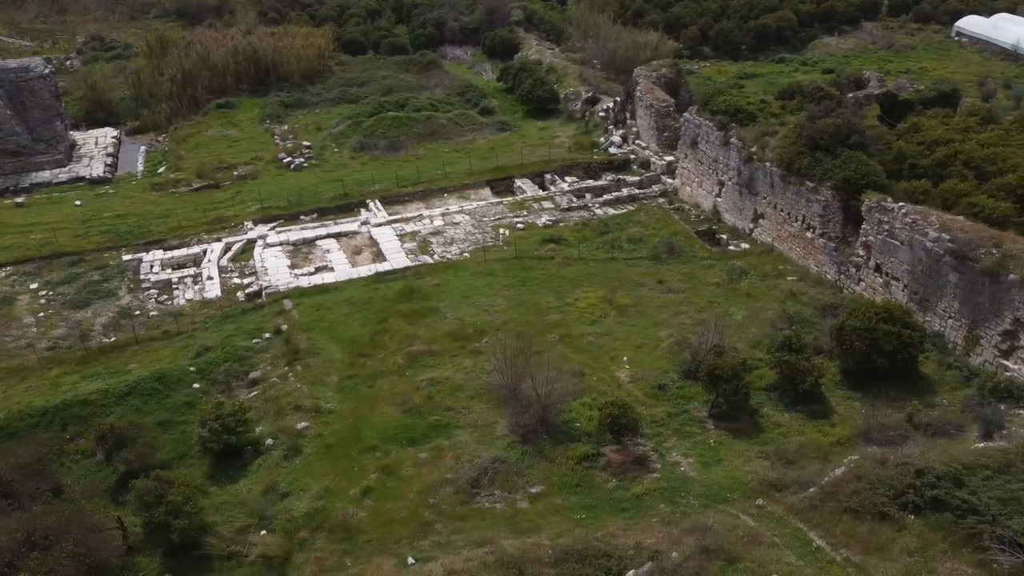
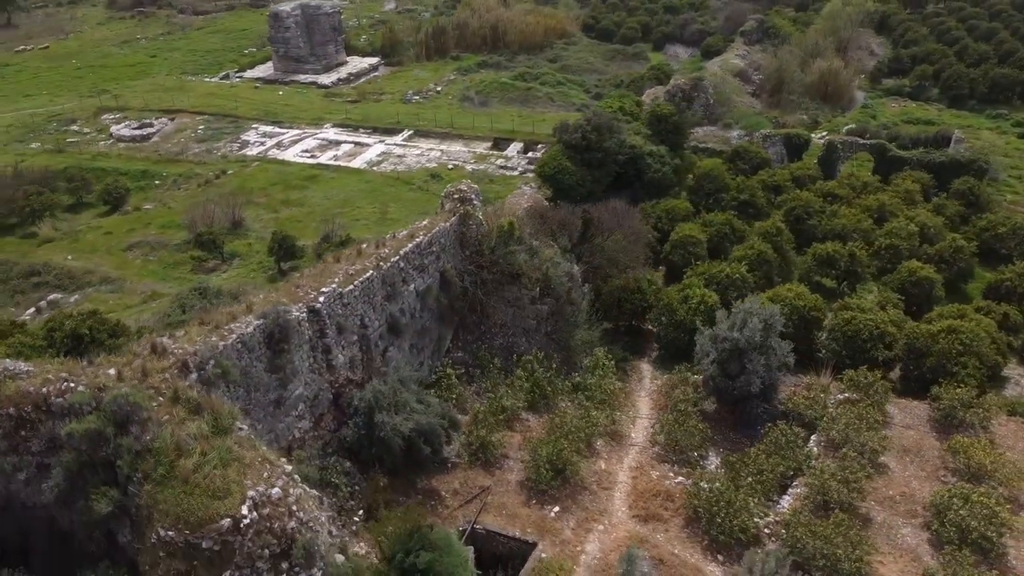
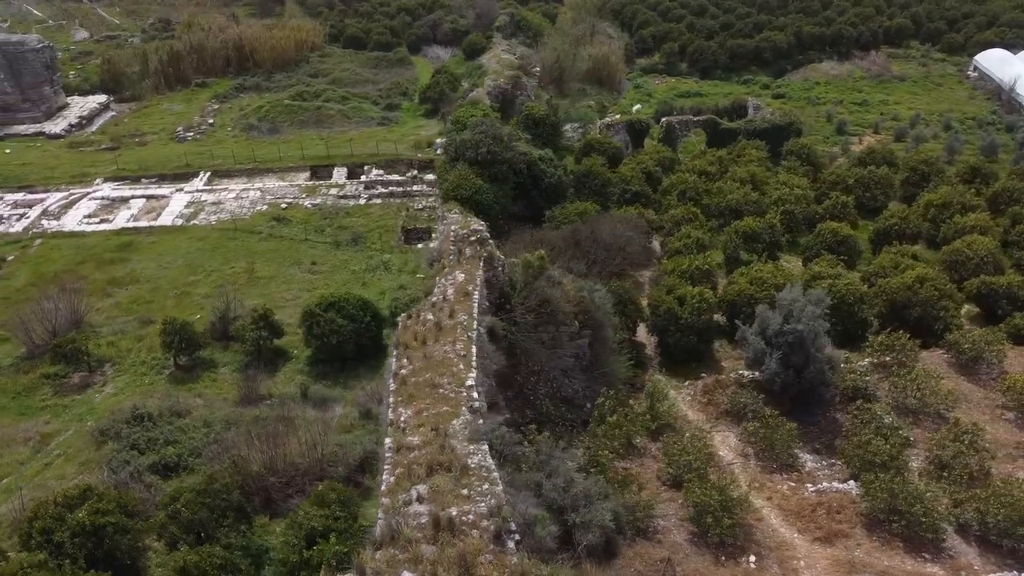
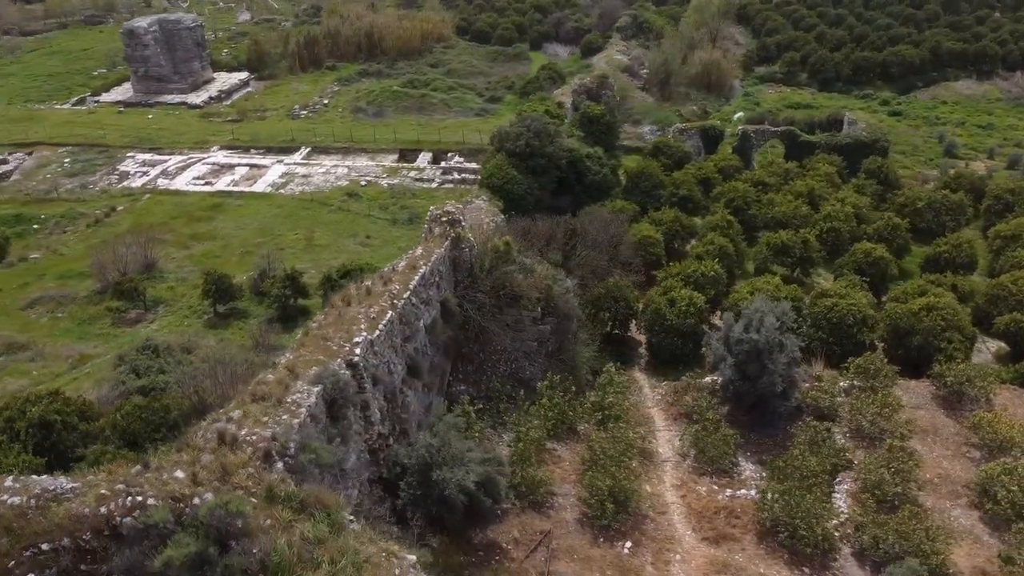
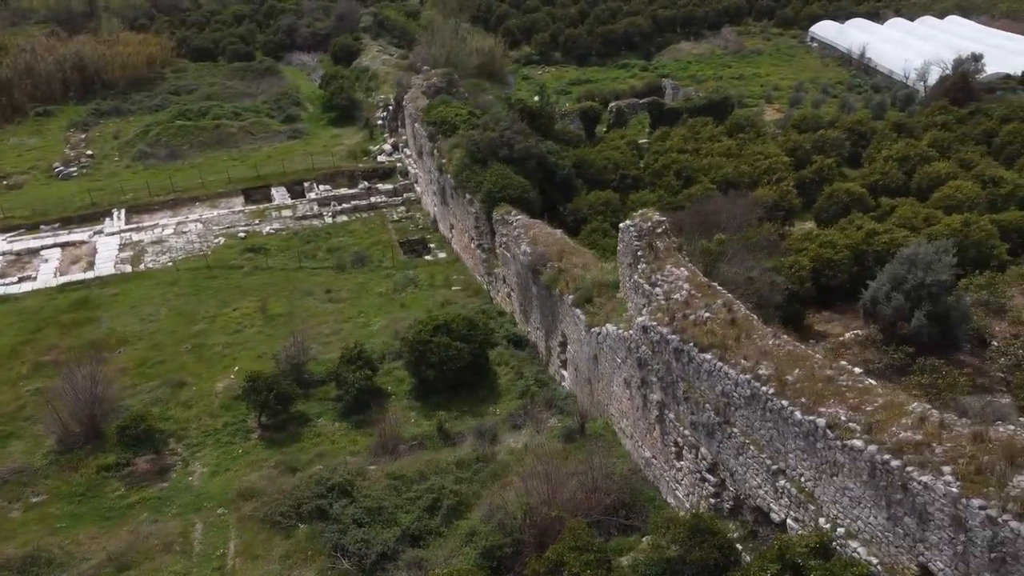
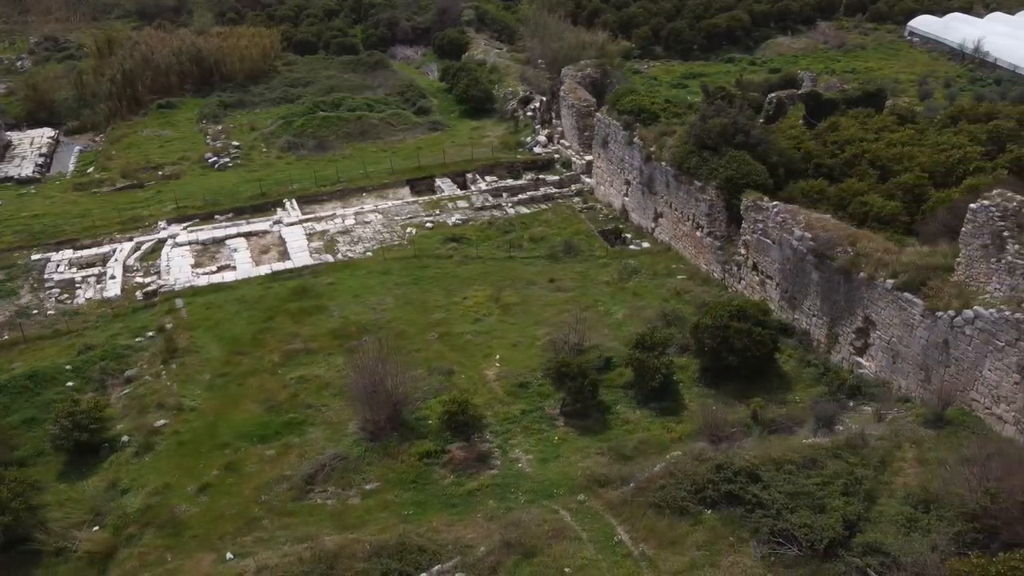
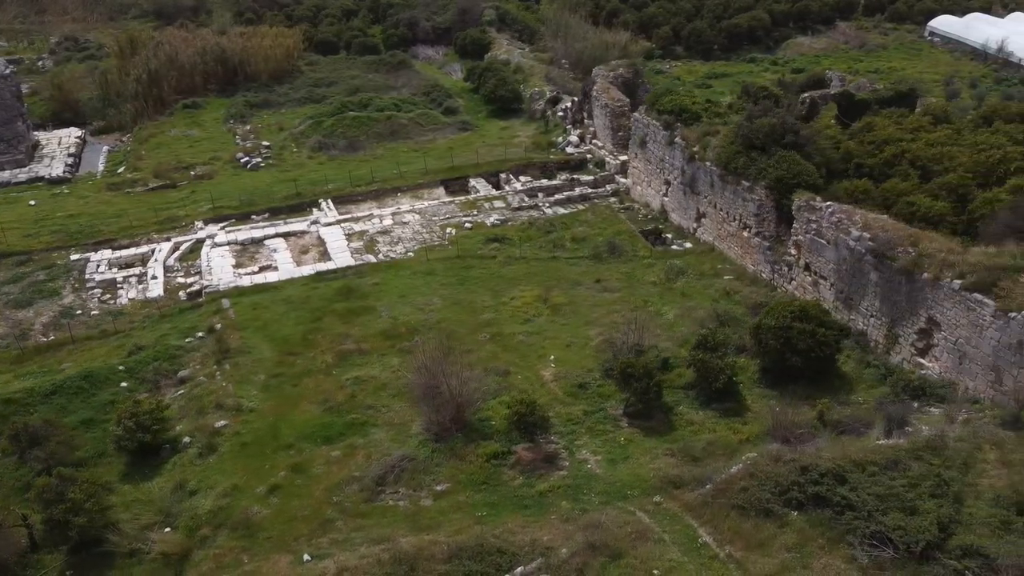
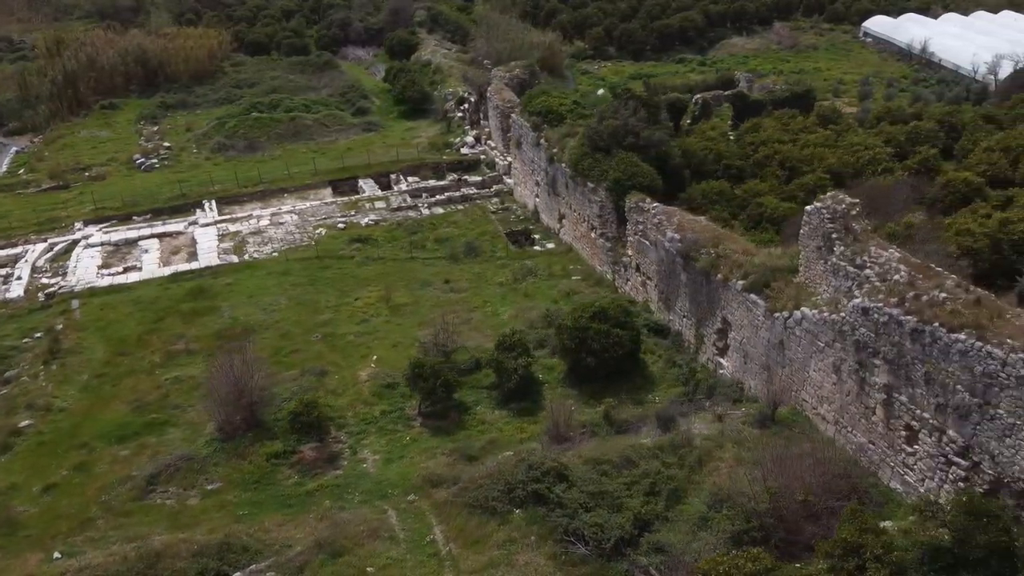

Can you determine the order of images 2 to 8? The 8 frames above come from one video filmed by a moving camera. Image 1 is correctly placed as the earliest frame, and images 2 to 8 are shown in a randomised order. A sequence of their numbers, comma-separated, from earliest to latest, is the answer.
7, 6, 8, 5, 3, 4, 2
